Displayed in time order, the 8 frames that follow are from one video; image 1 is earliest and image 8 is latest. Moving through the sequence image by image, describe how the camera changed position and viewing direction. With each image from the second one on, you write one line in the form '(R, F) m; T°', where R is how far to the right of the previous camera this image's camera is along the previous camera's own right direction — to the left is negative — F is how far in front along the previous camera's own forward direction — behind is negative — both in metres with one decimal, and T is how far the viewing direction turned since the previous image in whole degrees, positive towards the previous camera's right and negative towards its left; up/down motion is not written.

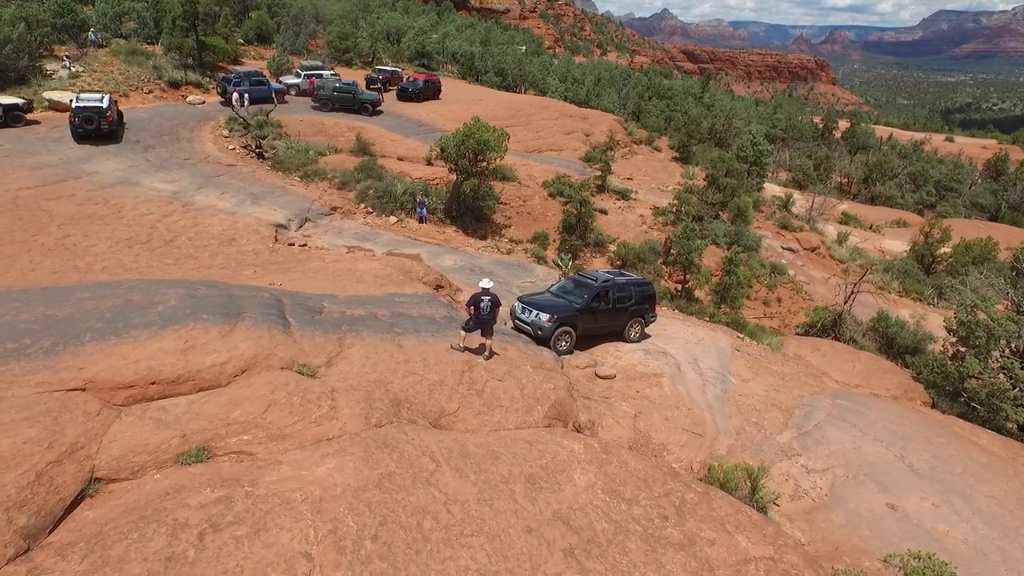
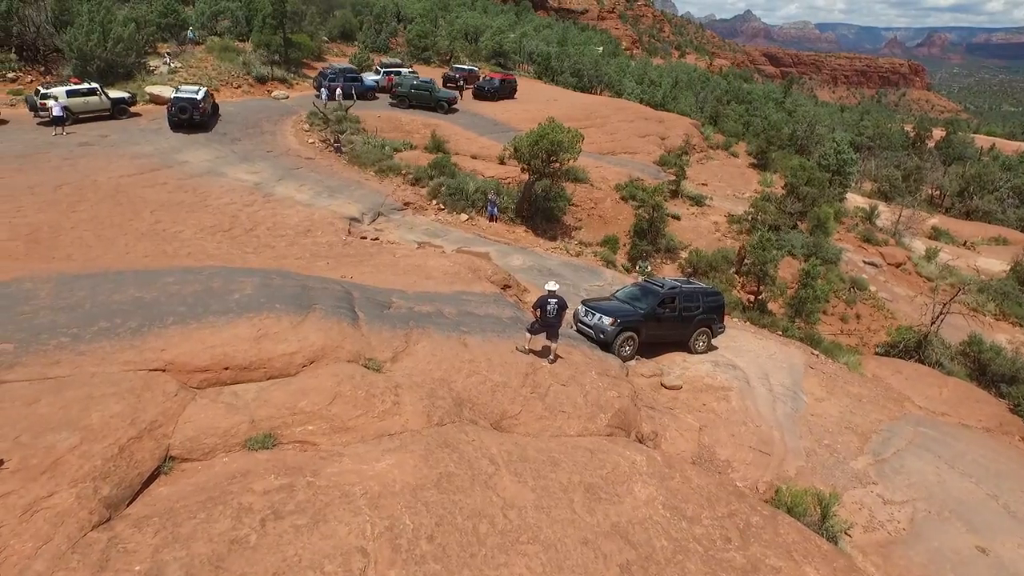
(0.0, +0.1) m; -6°
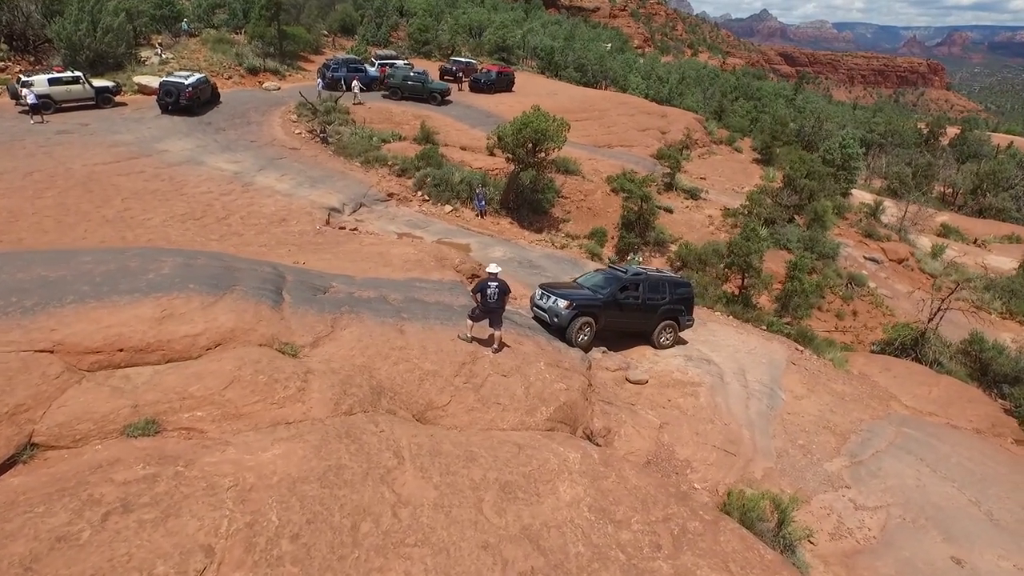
(+0.9, +0.6) m; -1°
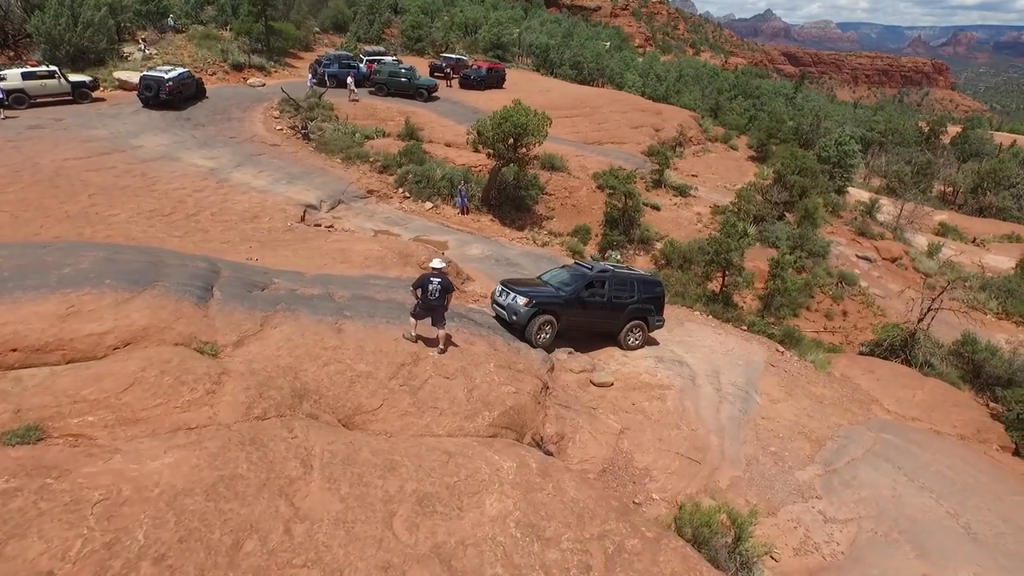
(+0.7, +0.5) m; 0°
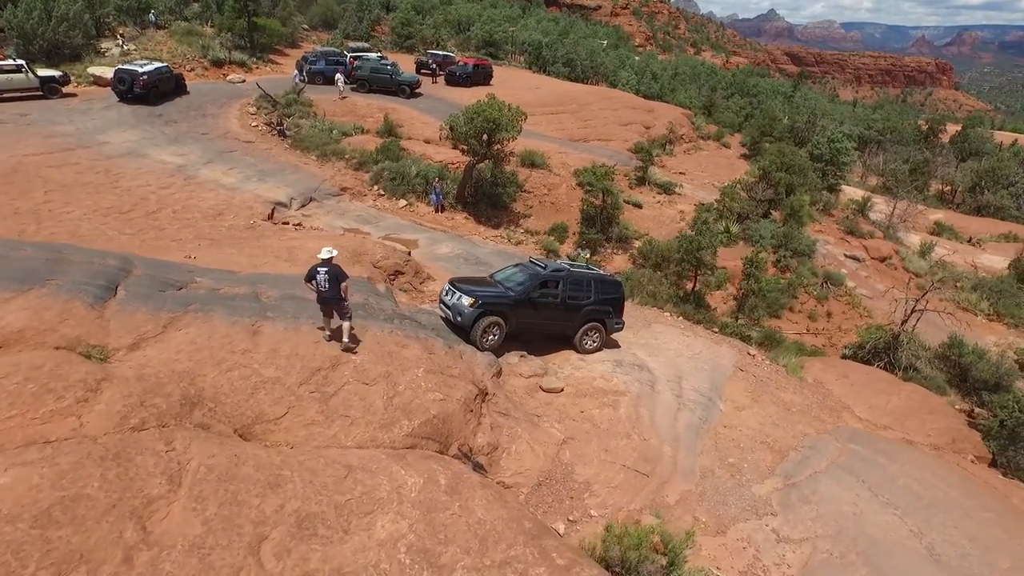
(+0.8, +0.6) m; 0°
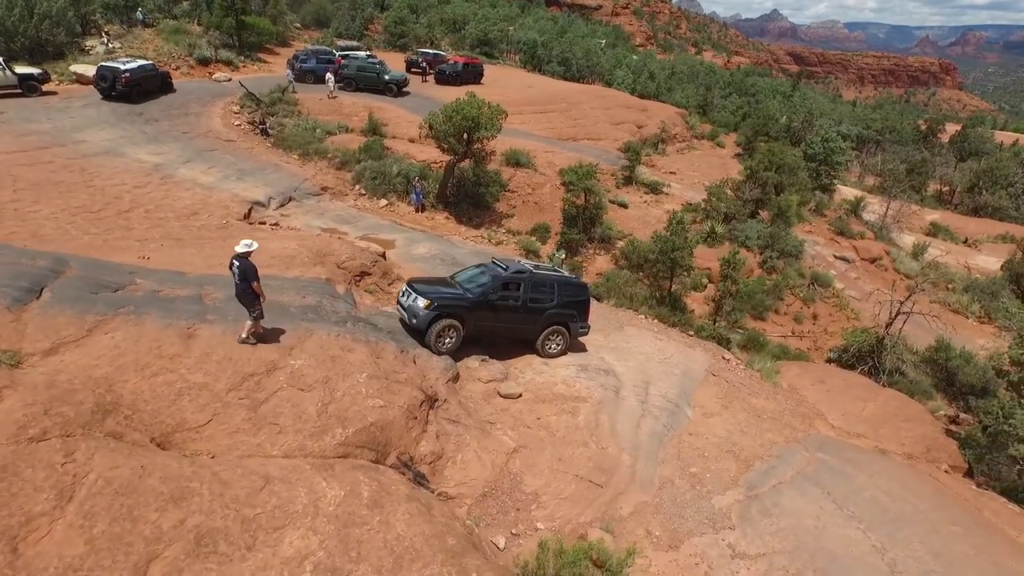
(+0.6, +0.3) m; 0°
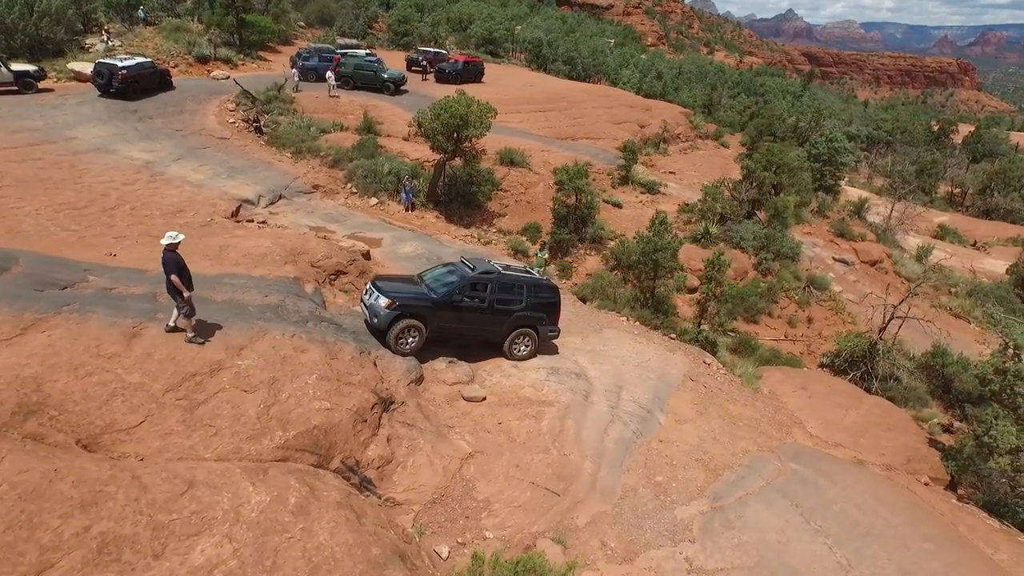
(+0.6, +0.3) m; -1°
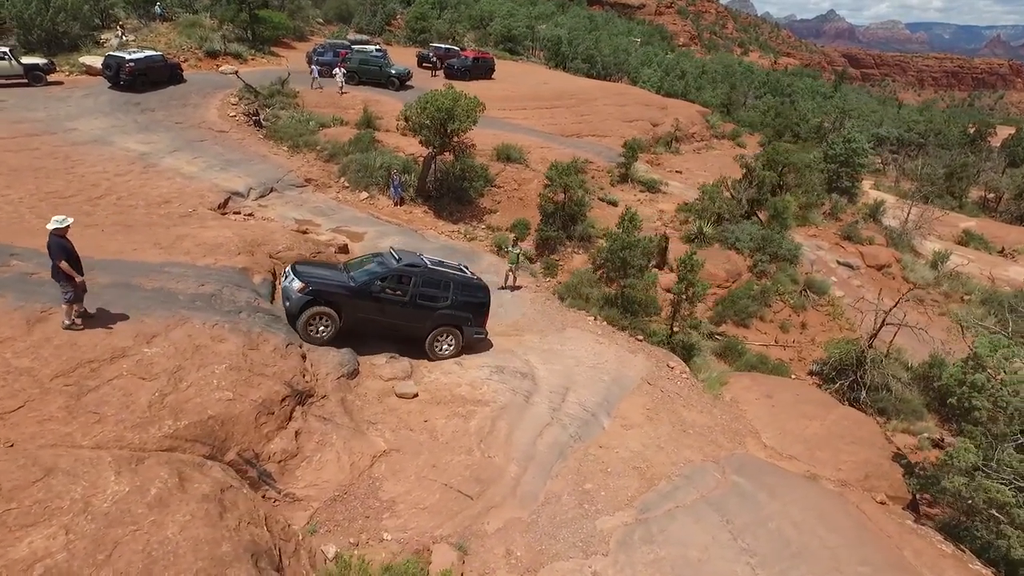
(+1.2, +0.4) m; -3°
